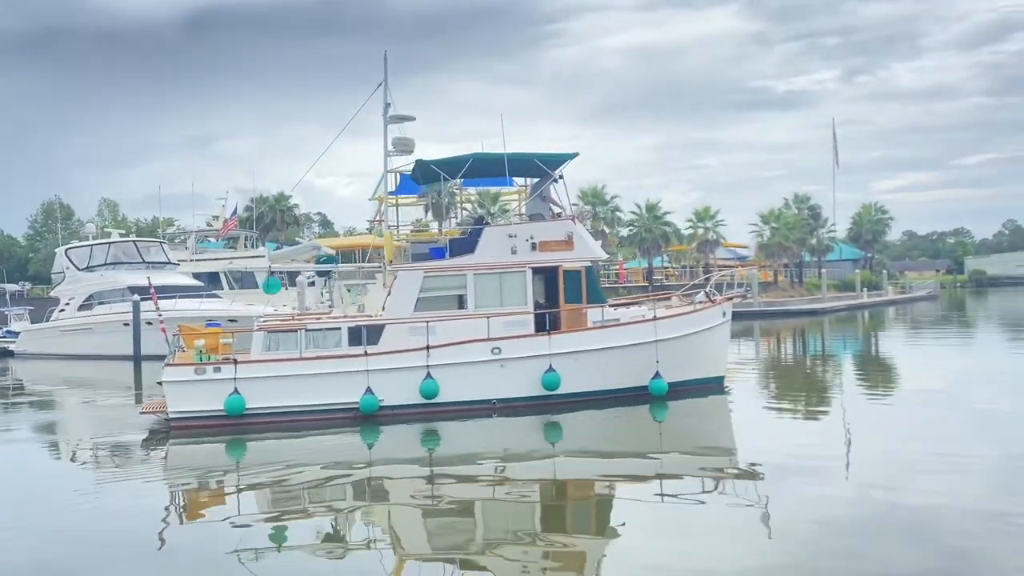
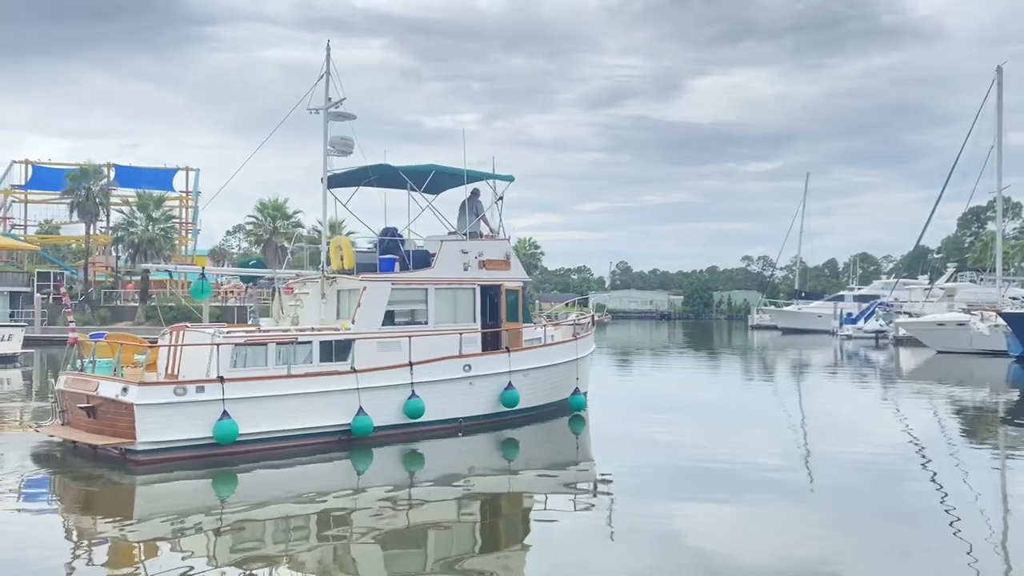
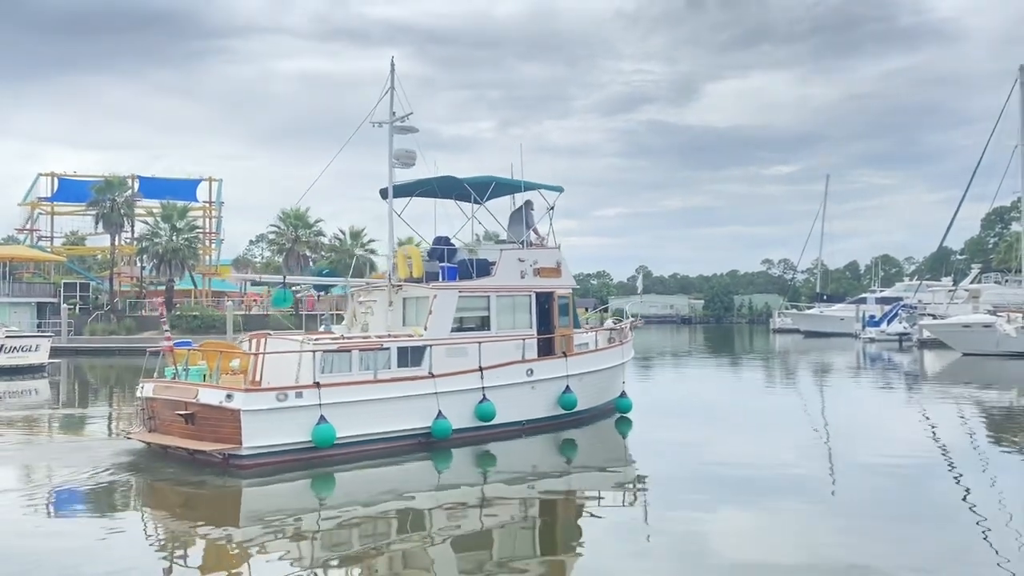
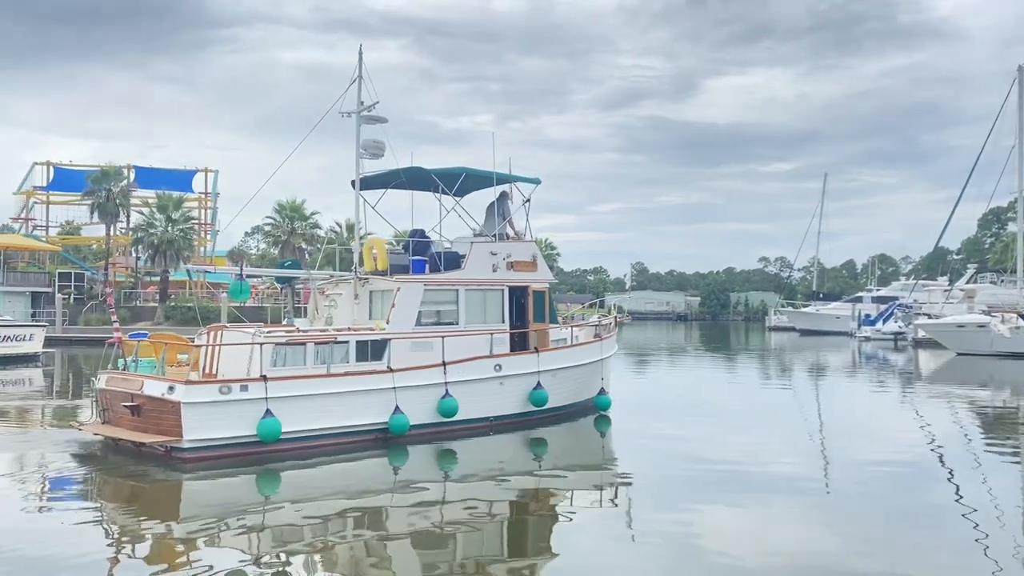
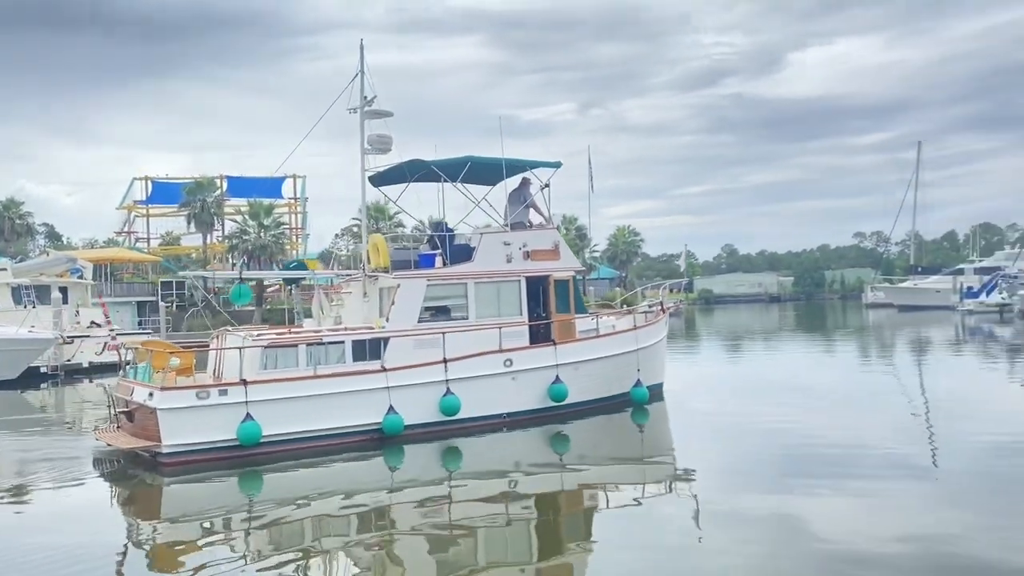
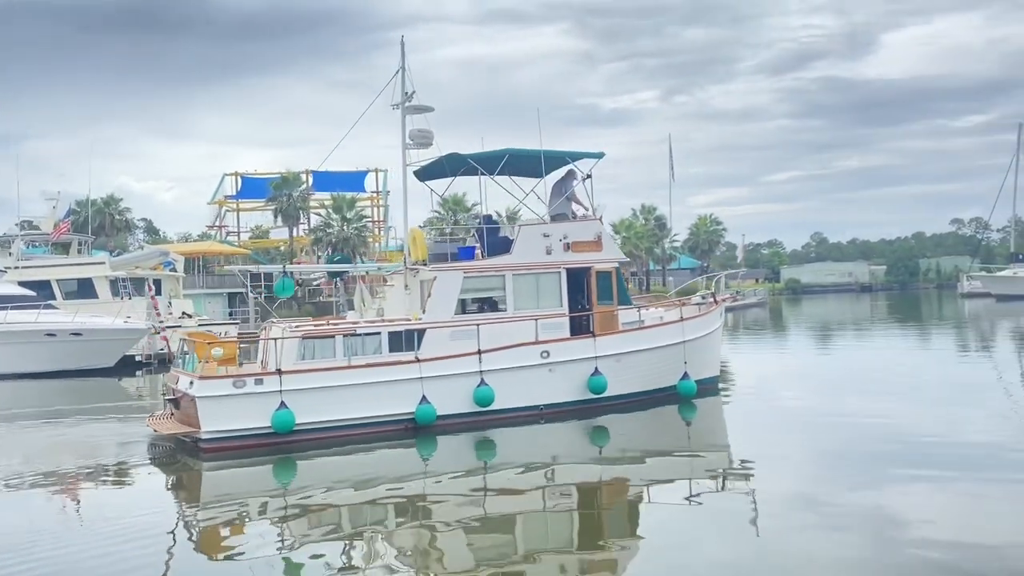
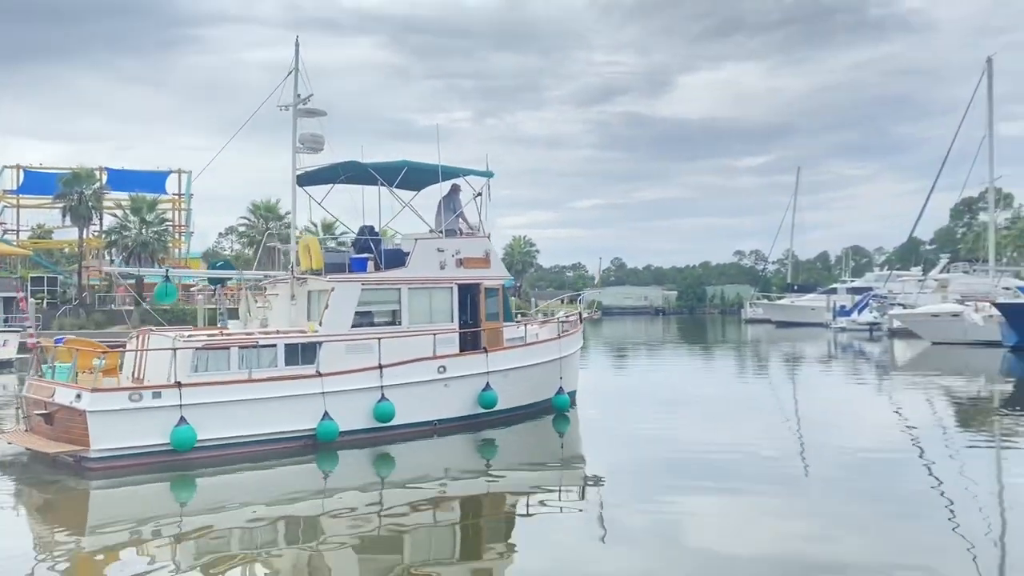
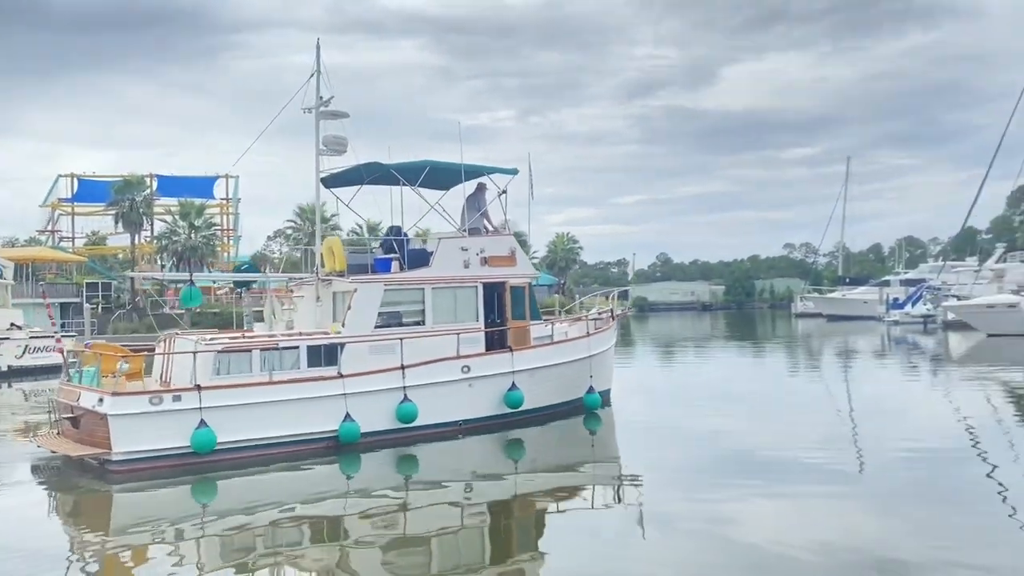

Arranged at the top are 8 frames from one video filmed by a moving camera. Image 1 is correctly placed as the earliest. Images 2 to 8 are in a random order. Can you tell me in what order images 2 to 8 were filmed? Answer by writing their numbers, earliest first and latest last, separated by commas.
6, 5, 8, 7, 2, 4, 3
